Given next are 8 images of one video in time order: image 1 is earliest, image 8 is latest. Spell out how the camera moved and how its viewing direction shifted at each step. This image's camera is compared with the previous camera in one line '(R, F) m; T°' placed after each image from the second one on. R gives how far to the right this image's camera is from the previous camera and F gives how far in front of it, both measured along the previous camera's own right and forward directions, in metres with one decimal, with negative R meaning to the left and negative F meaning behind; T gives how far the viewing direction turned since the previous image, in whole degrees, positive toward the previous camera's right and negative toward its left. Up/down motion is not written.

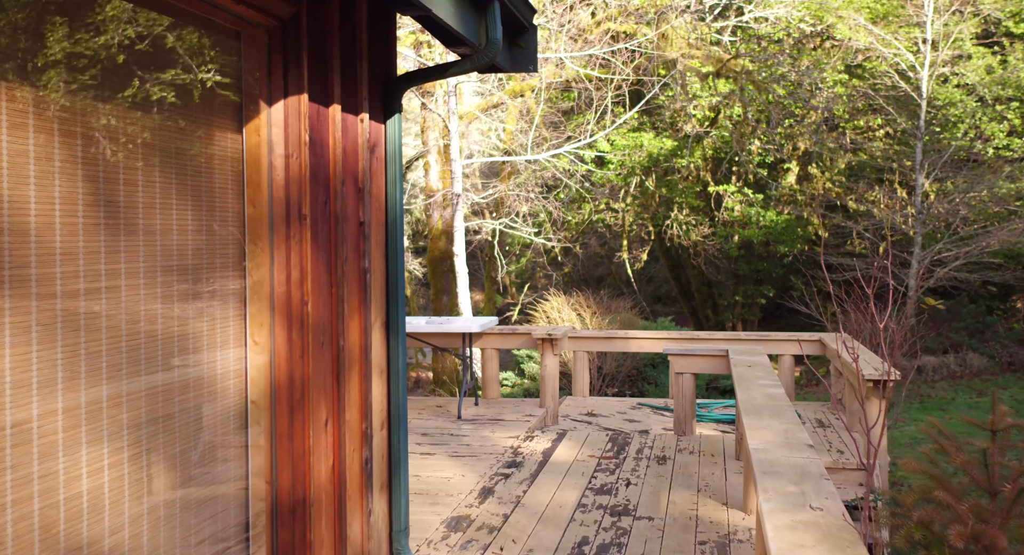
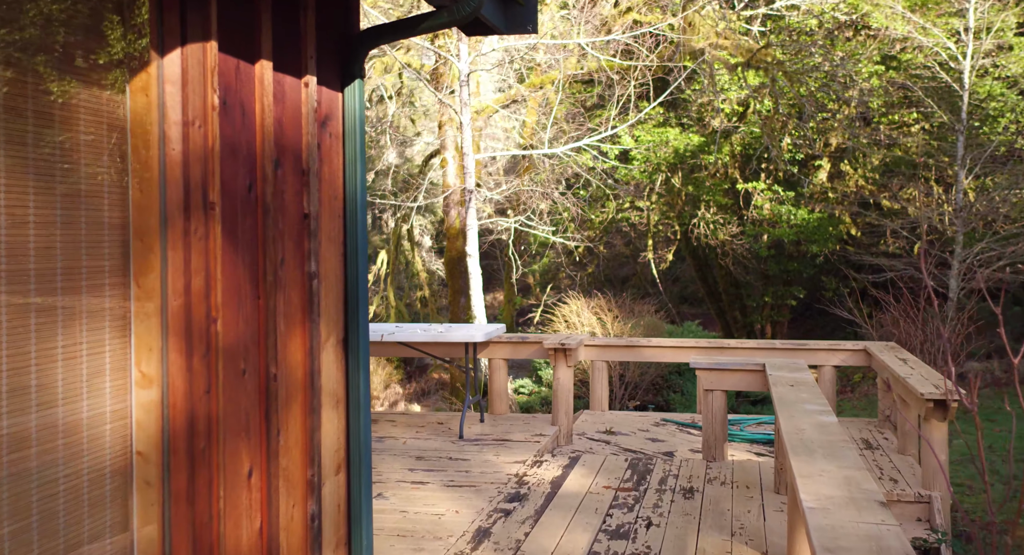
(+0.1, +0.7) m; -1°
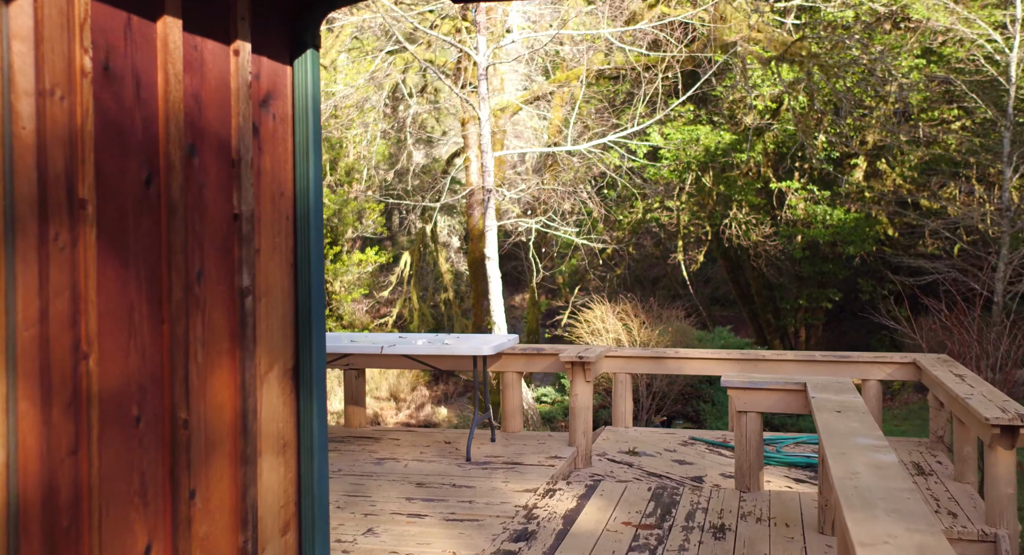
(+0.1, +0.5) m; -2°
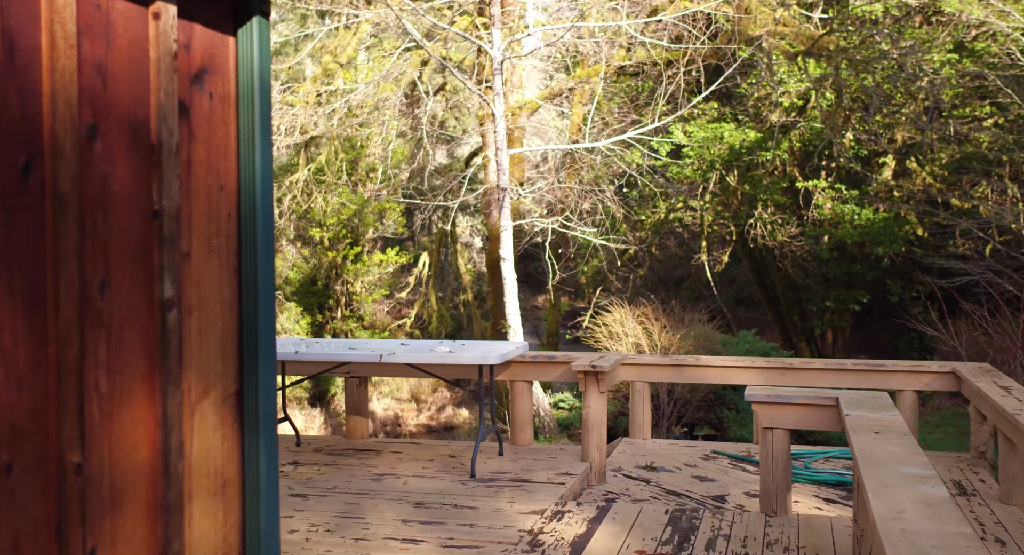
(+0.1, +0.3) m; -1°
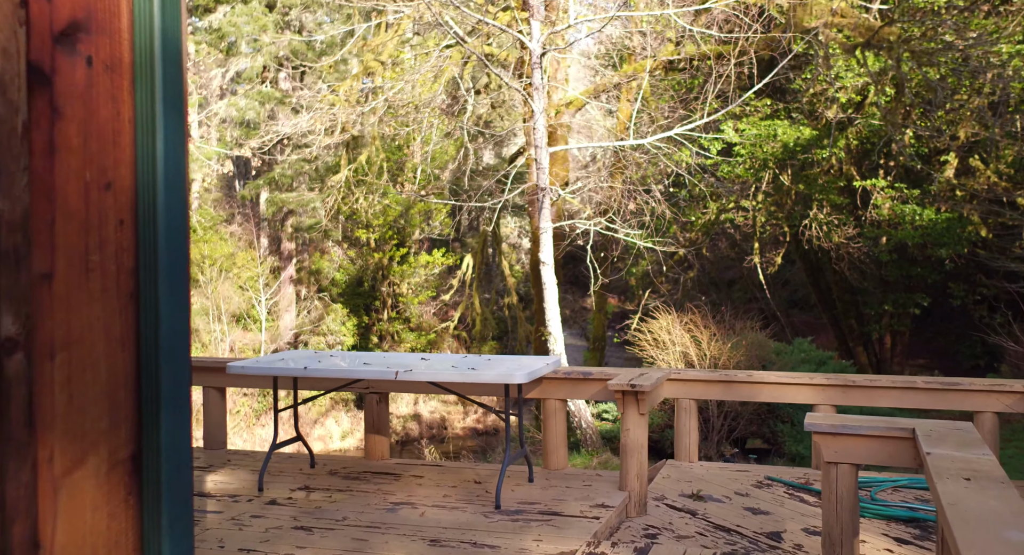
(+0.1, +0.5) m; -3°
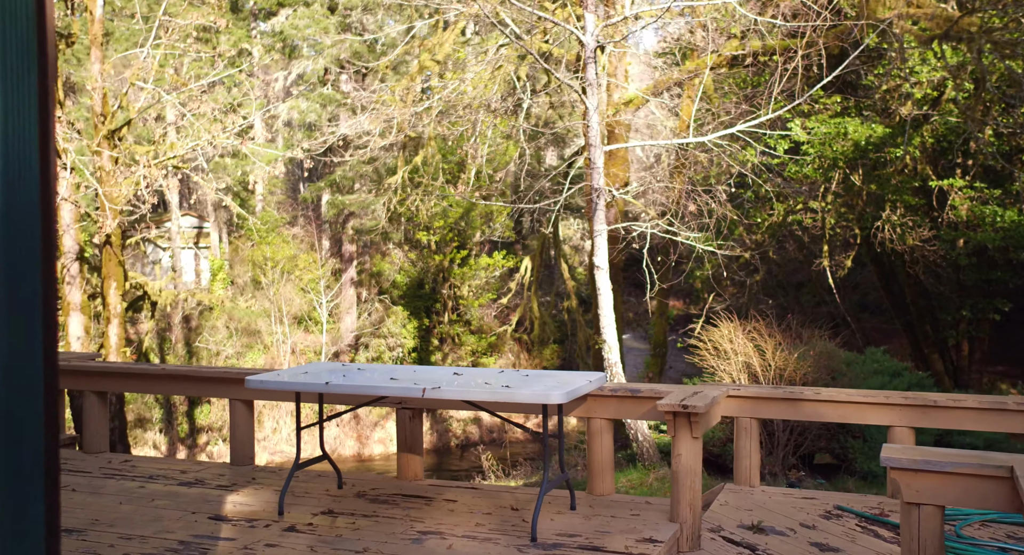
(+0.1, +0.4) m; -3°
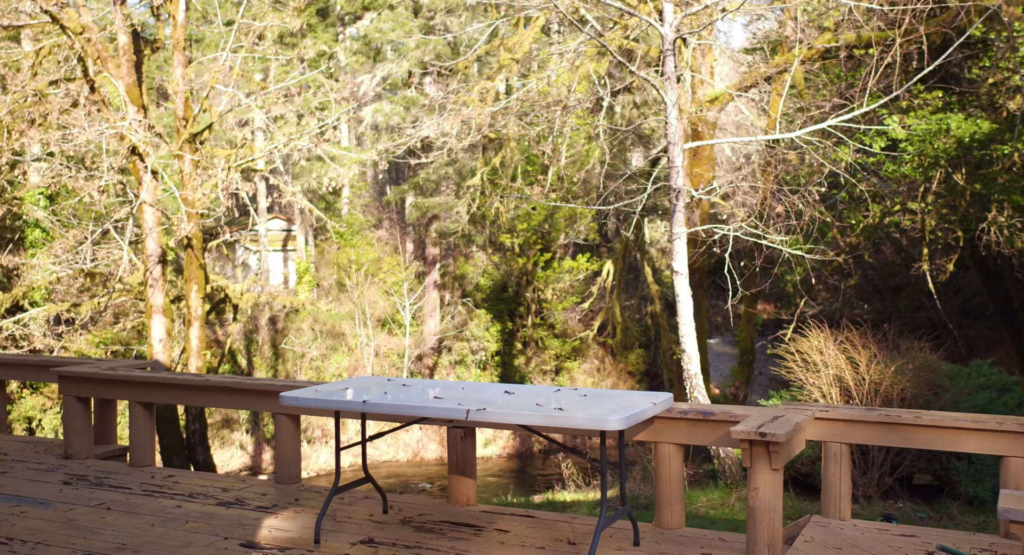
(+0.1, +0.4) m; -5°
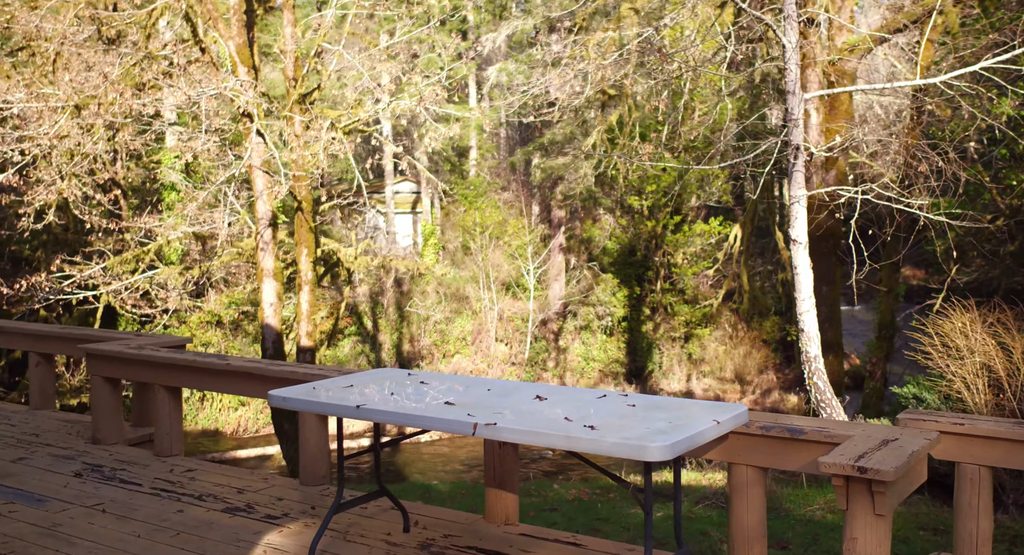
(+0.3, +0.9) m; -7°
